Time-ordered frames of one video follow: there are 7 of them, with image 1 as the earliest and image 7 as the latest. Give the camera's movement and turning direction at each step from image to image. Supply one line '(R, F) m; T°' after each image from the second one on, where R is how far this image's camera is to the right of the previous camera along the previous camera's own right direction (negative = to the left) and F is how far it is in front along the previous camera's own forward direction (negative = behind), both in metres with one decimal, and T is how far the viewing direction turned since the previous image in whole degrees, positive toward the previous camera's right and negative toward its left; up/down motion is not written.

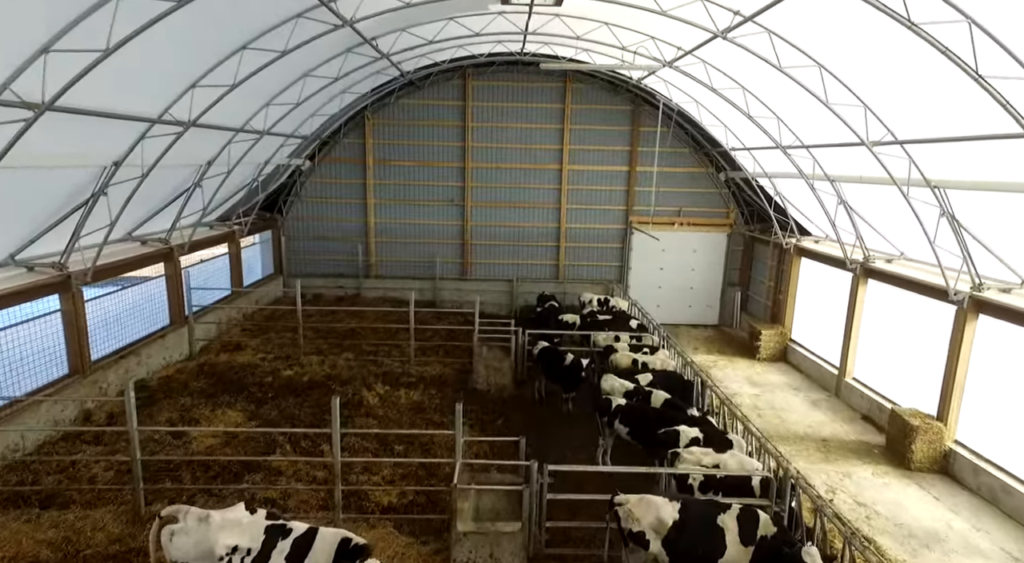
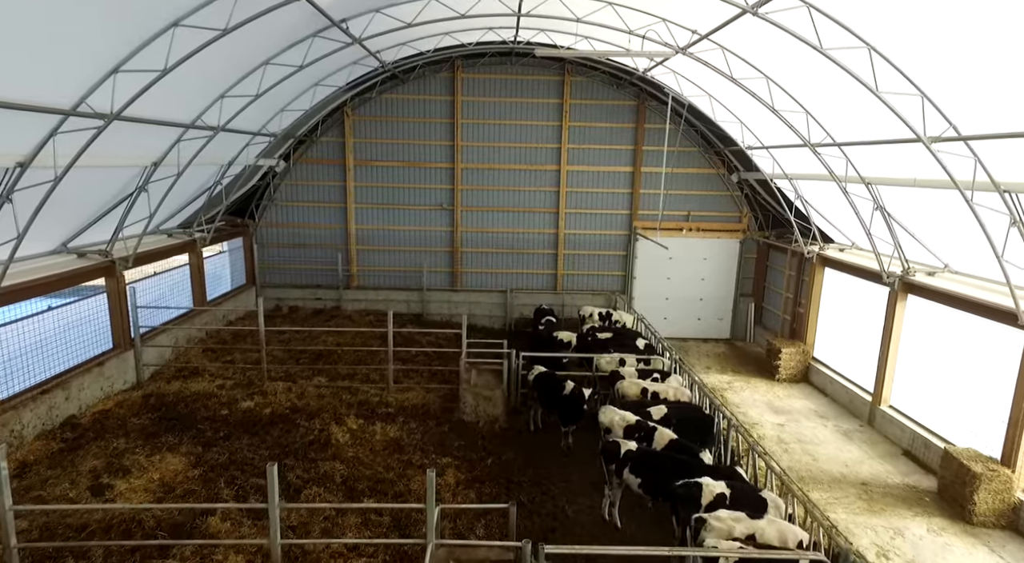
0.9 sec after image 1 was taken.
(+0.1, +1.2) m; 0°
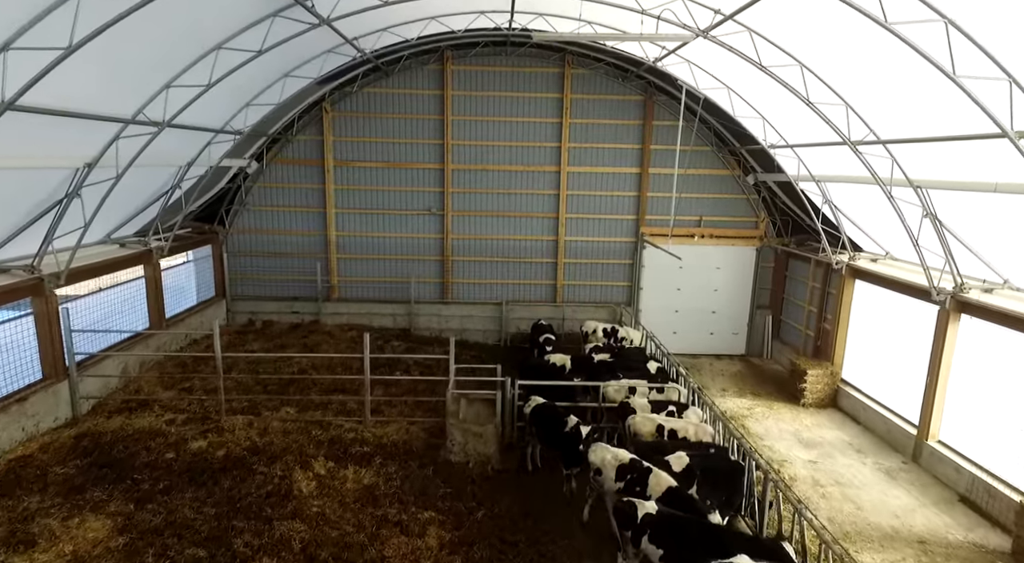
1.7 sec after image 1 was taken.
(0.0, +1.2) m; 0°
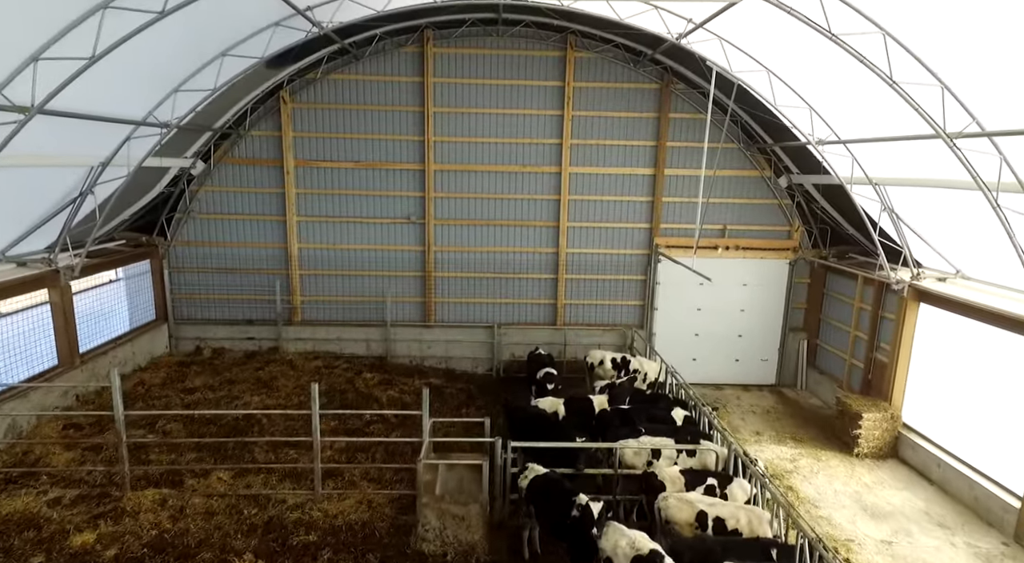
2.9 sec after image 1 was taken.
(+0.1, +1.8) m; 0°
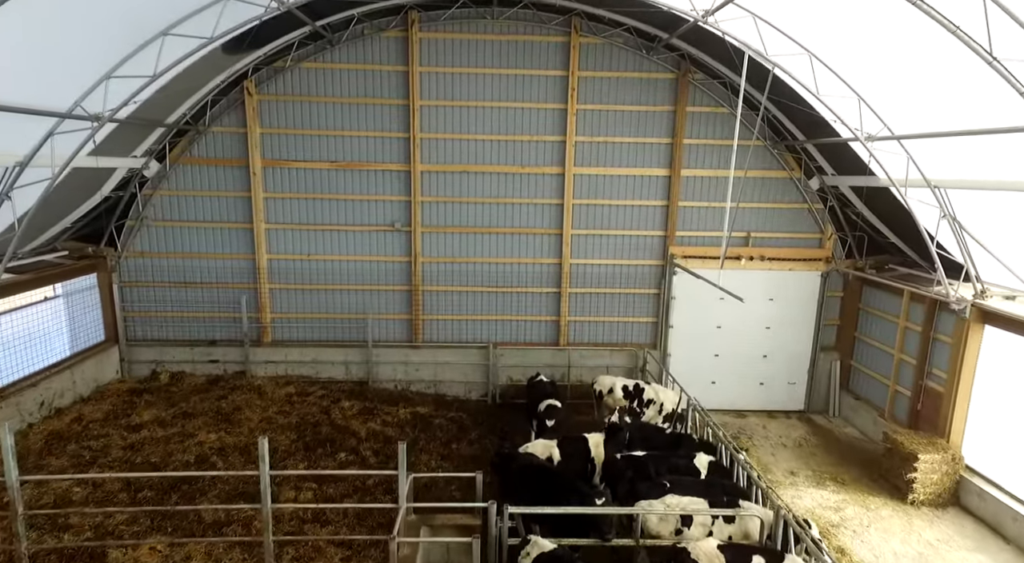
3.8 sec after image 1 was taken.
(0.0, +1.2) m; 0°
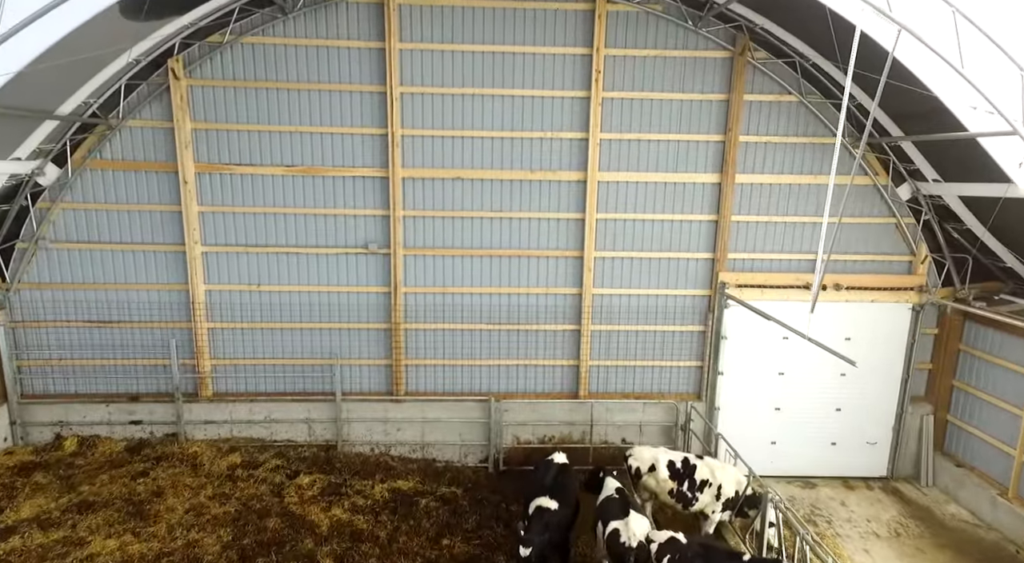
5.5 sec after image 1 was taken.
(-0.2, +2.1) m; 0°
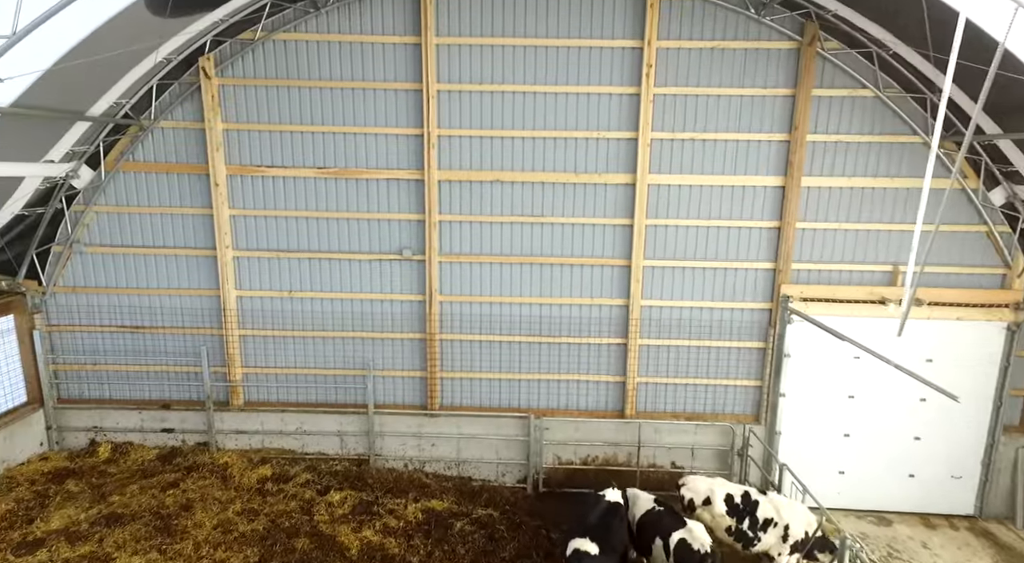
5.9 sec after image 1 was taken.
(-0.1, +0.5) m; -4°
